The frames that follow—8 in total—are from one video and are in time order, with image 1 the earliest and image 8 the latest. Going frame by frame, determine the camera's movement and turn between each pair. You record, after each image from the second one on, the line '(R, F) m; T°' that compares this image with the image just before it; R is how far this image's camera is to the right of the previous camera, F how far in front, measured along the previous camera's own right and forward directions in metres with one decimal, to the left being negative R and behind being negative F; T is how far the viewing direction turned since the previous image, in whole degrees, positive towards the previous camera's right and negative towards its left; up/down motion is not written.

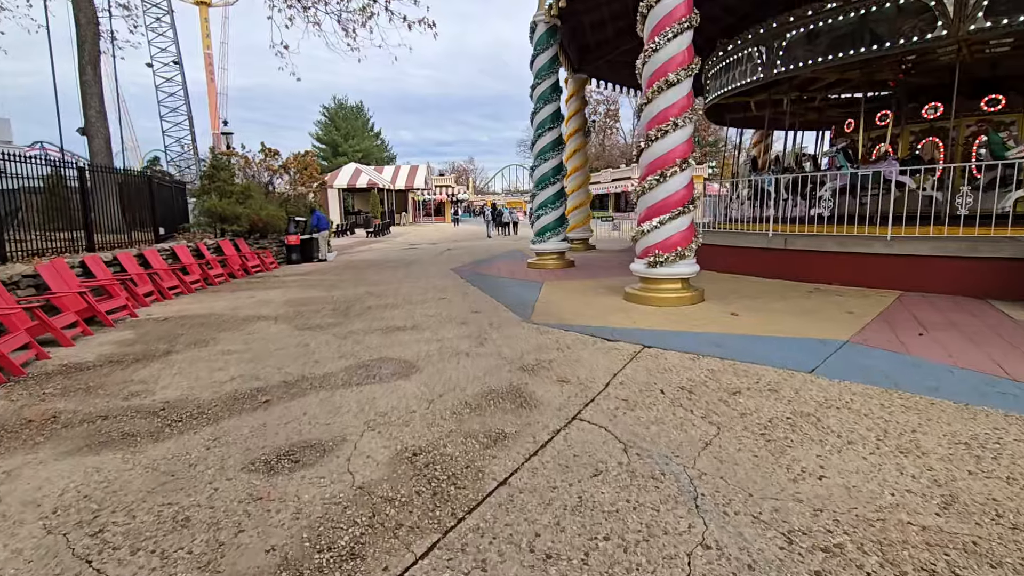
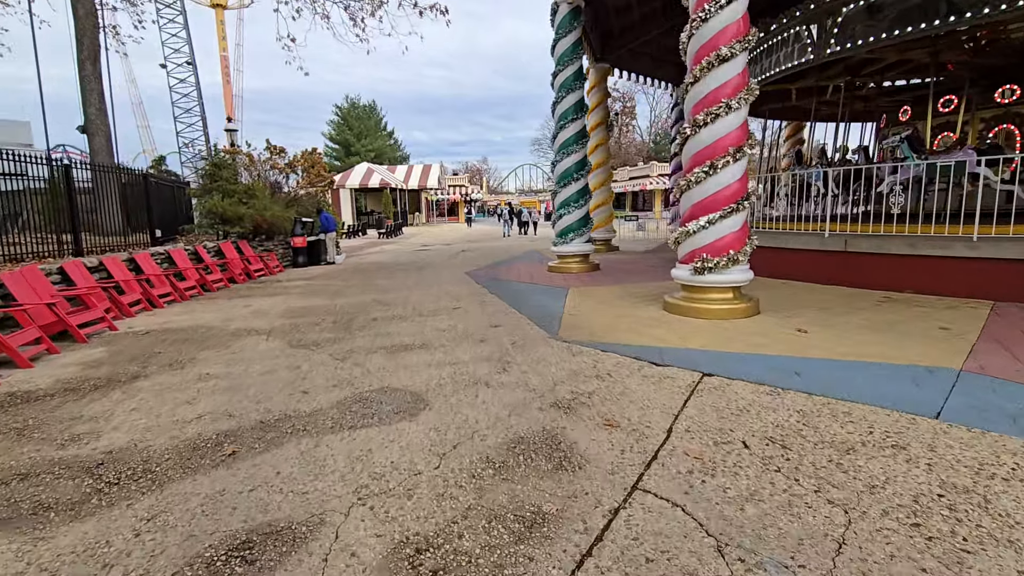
(-0.1, +0.9) m; -2°
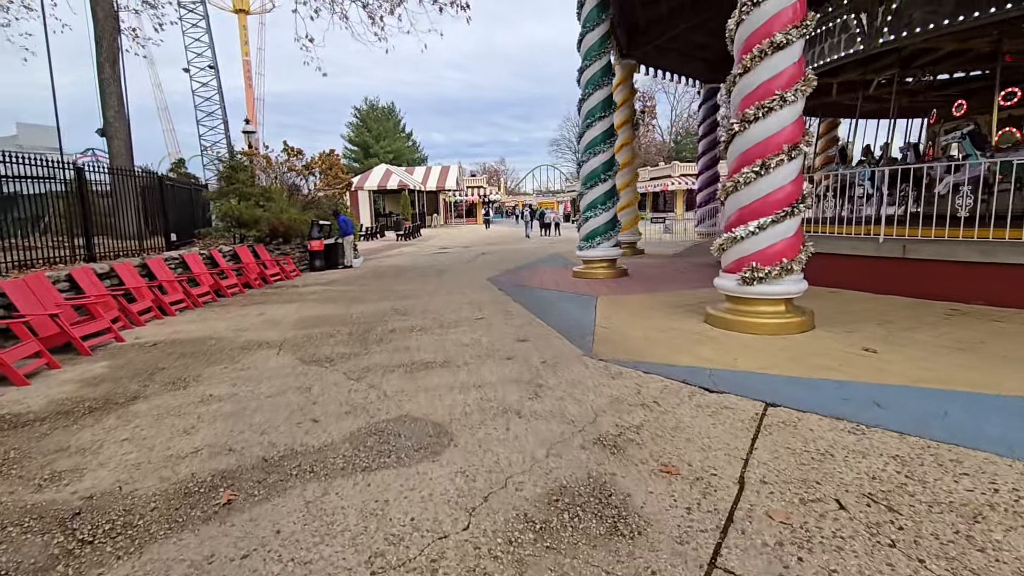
(-0.1, +0.5) m; -2°
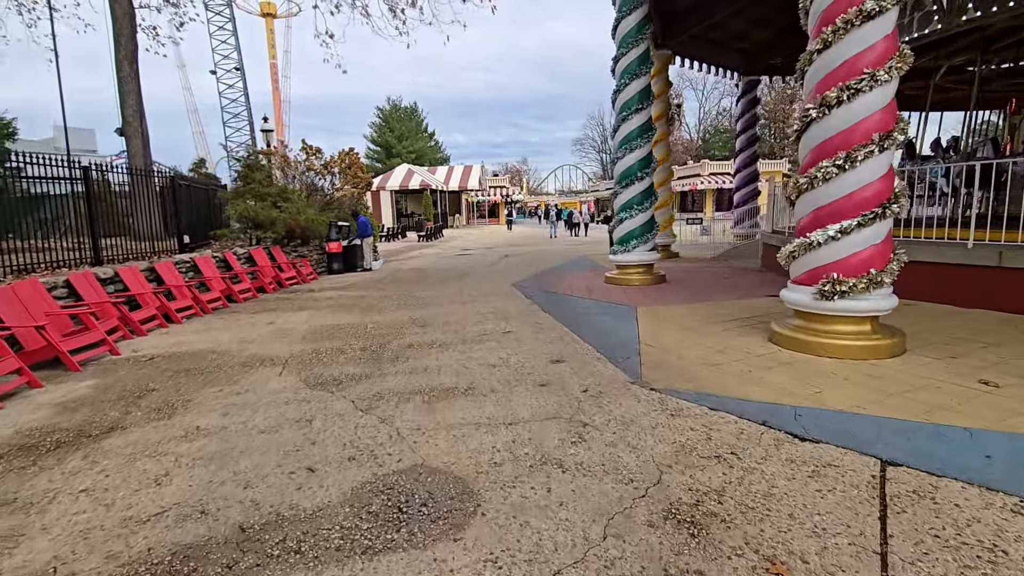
(-0.1, +0.7) m; -2°
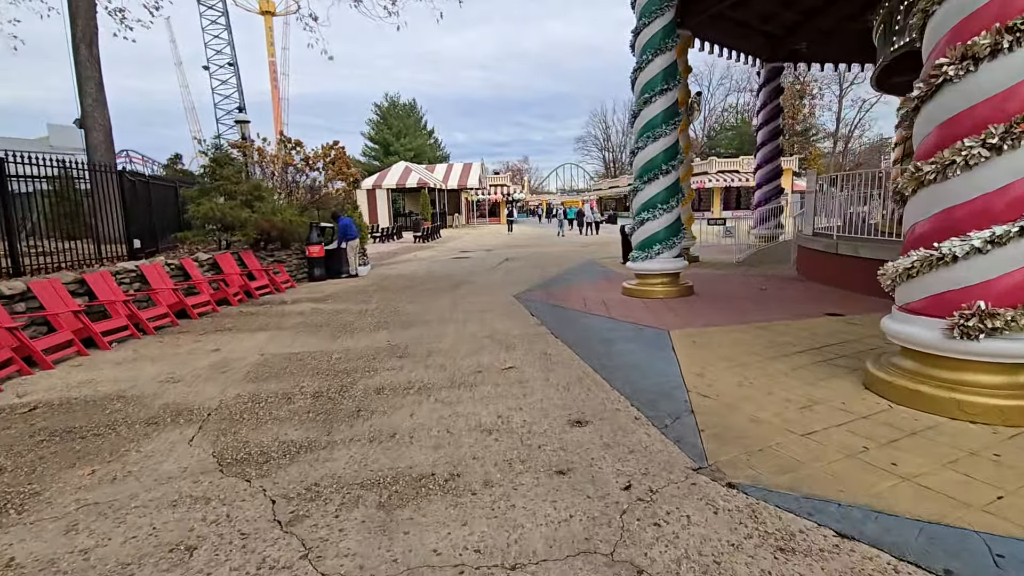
(0.0, +1.4) m; 0°
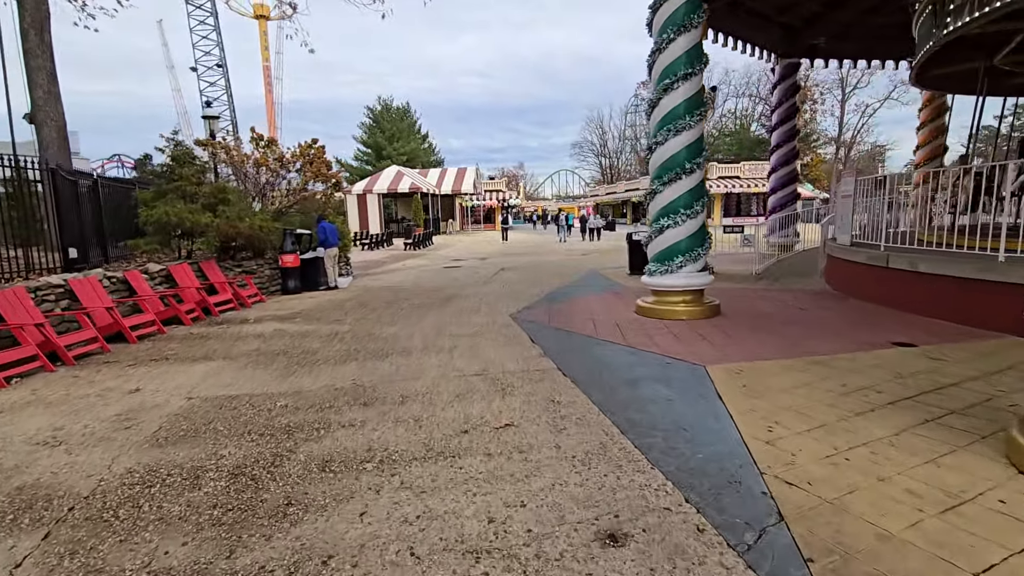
(0.0, +1.2) m; +1°
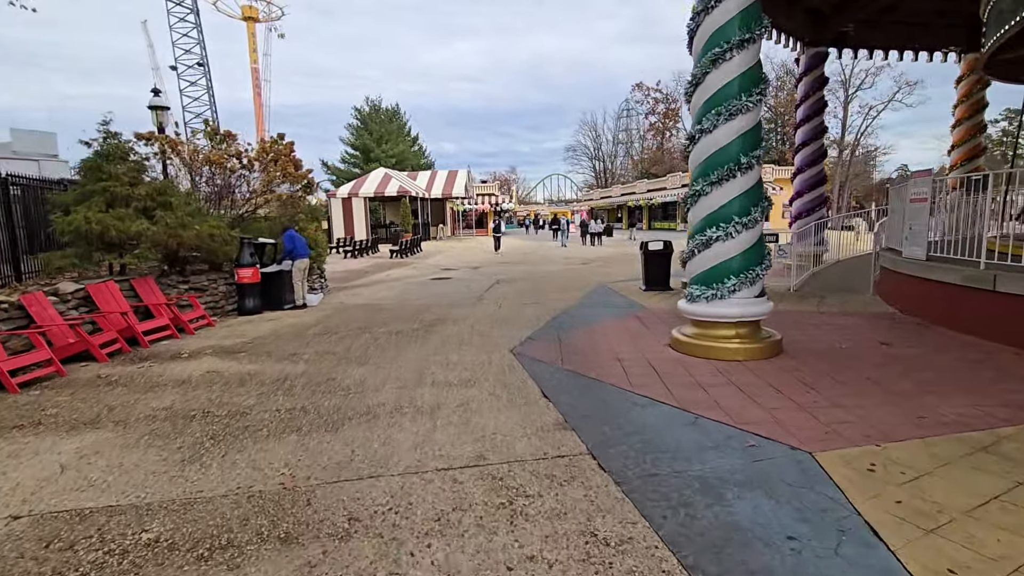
(-0.1, +1.6) m; +1°
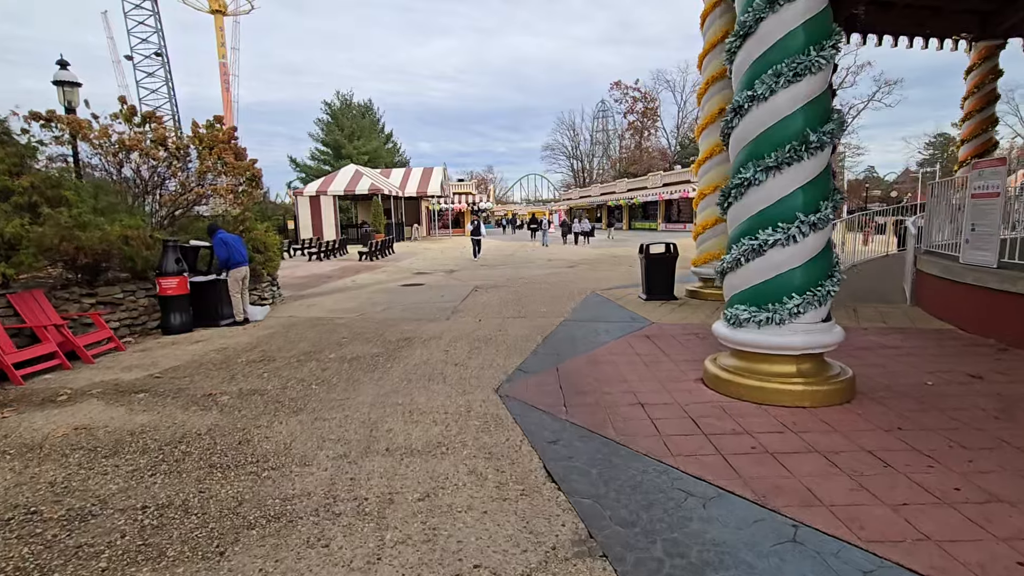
(-0.1, +1.4) m; +3°
